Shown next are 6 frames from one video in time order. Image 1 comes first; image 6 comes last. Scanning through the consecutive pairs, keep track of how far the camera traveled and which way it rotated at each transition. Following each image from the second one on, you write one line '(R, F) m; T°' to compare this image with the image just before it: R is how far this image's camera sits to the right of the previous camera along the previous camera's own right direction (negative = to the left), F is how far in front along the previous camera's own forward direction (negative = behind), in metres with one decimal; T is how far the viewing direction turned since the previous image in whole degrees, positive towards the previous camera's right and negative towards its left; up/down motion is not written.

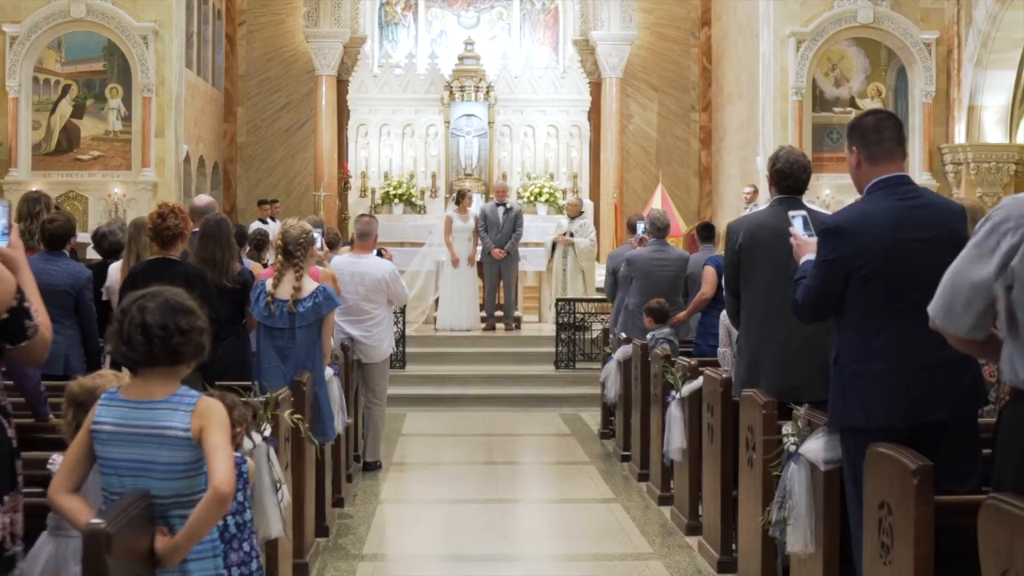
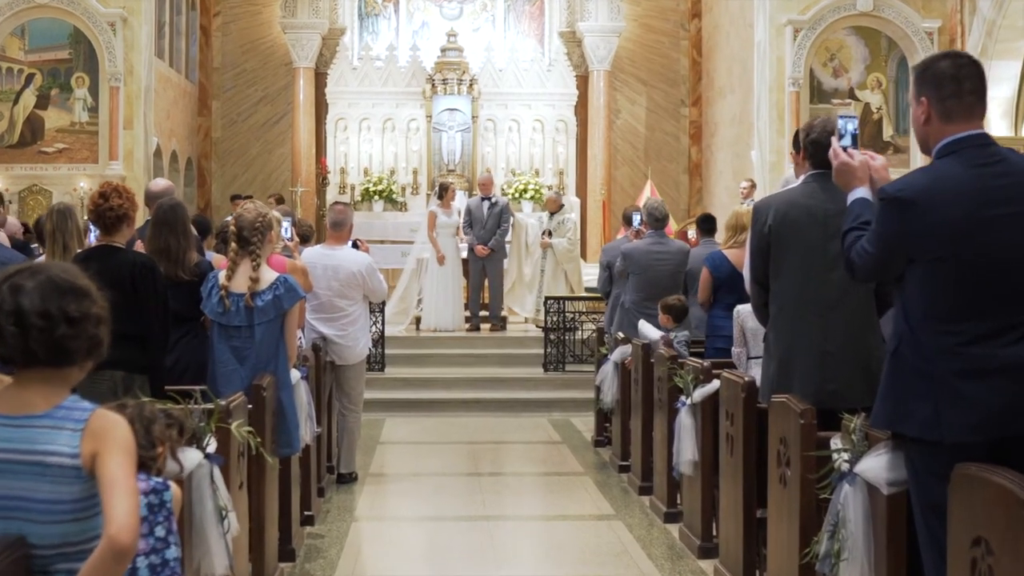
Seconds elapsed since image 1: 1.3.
(0.0, +0.8) m; +1°
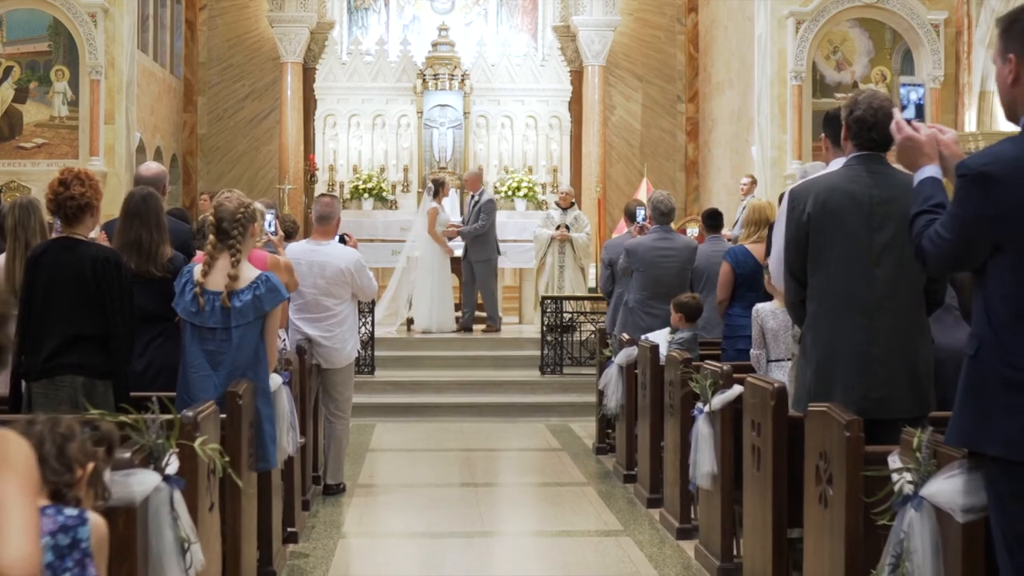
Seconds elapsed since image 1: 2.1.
(0.0, +0.5) m; 0°
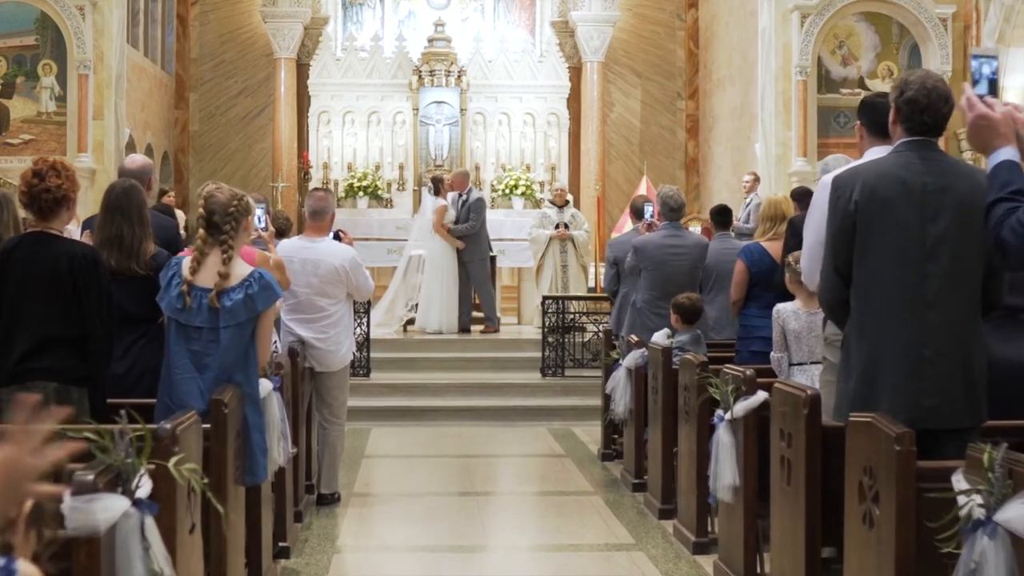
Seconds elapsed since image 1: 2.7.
(0.0, +0.4) m; 0°
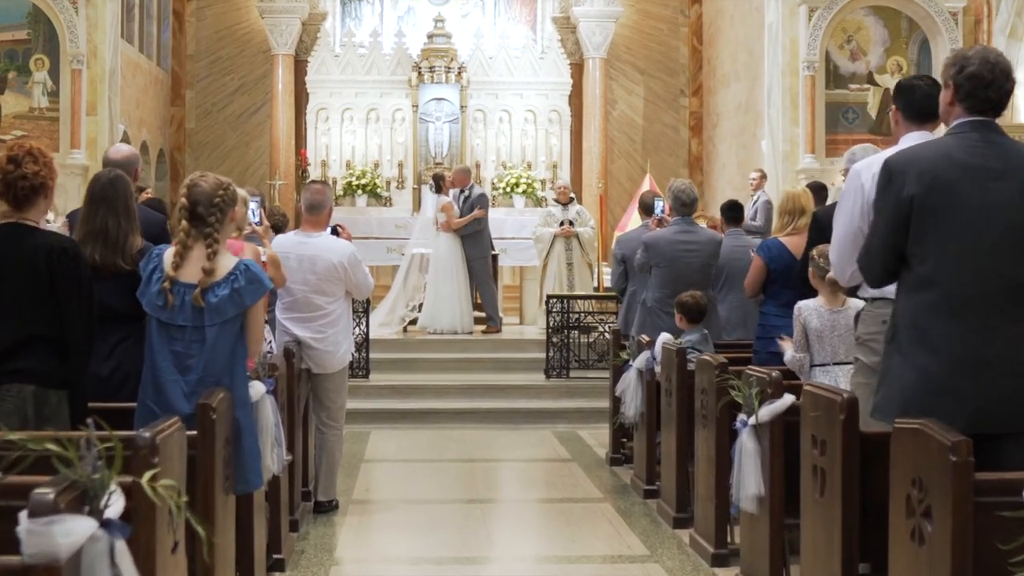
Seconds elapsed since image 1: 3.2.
(0.0, +0.3) m; 0°
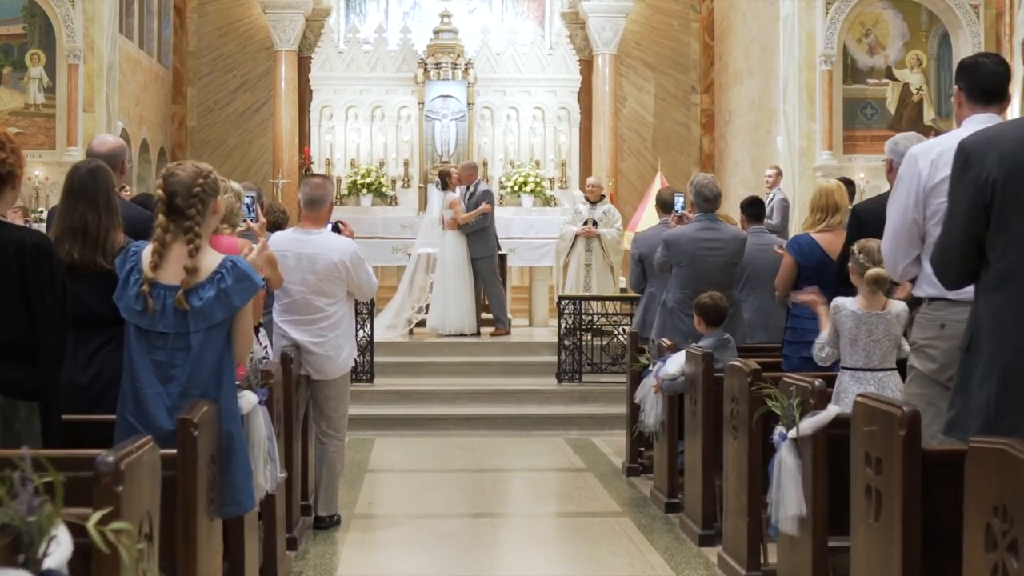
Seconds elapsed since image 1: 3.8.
(0.0, +0.4) m; 0°
